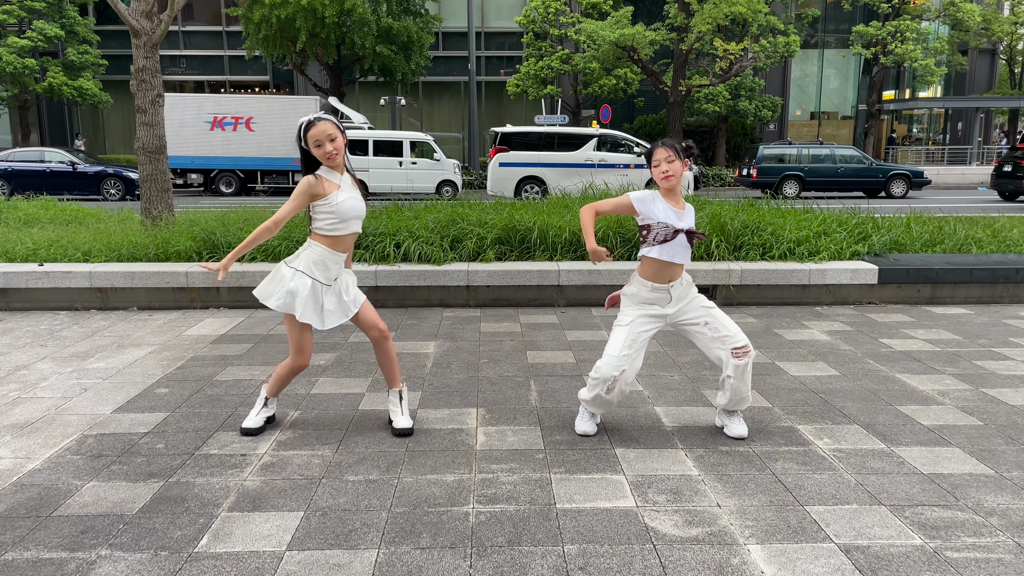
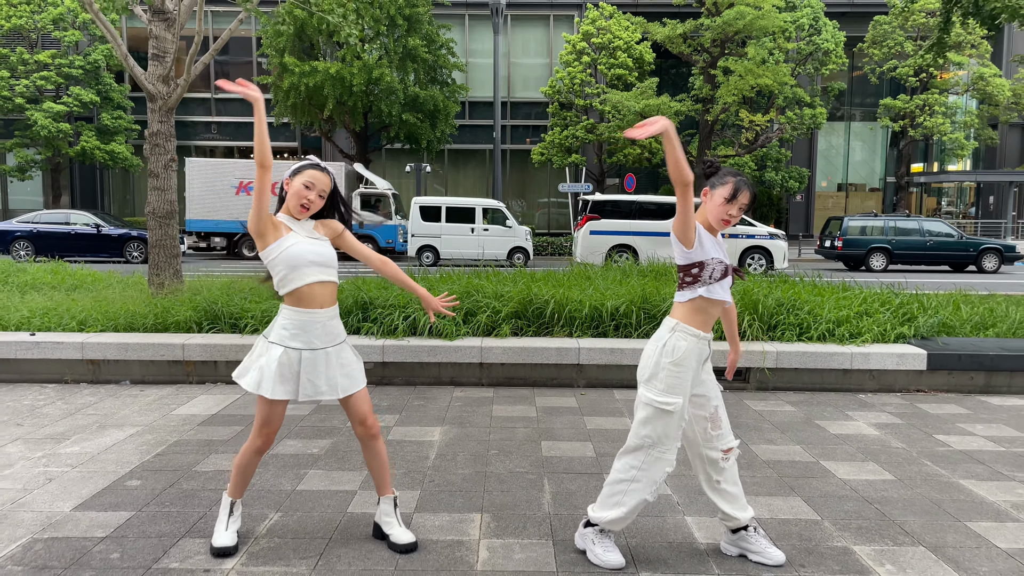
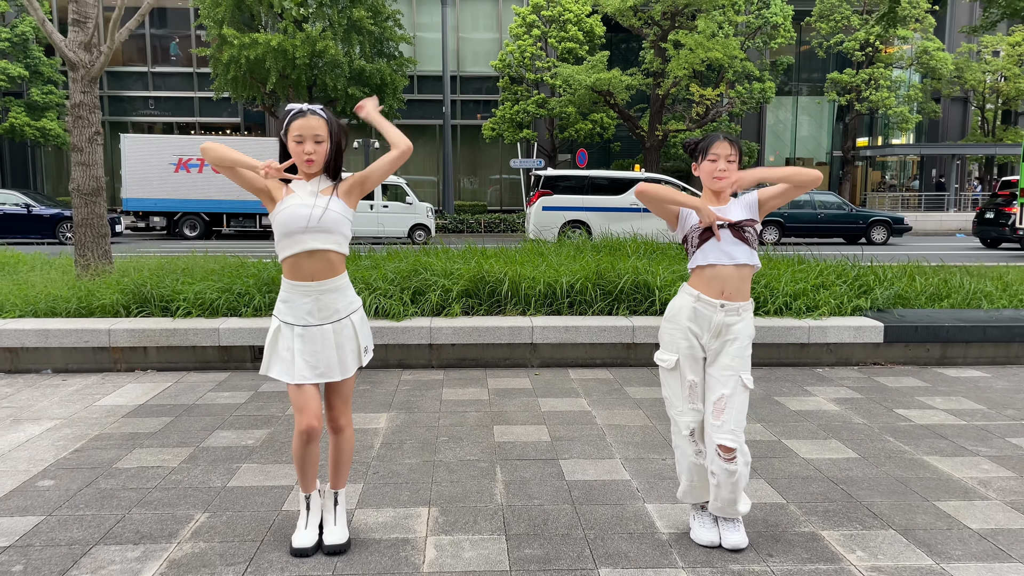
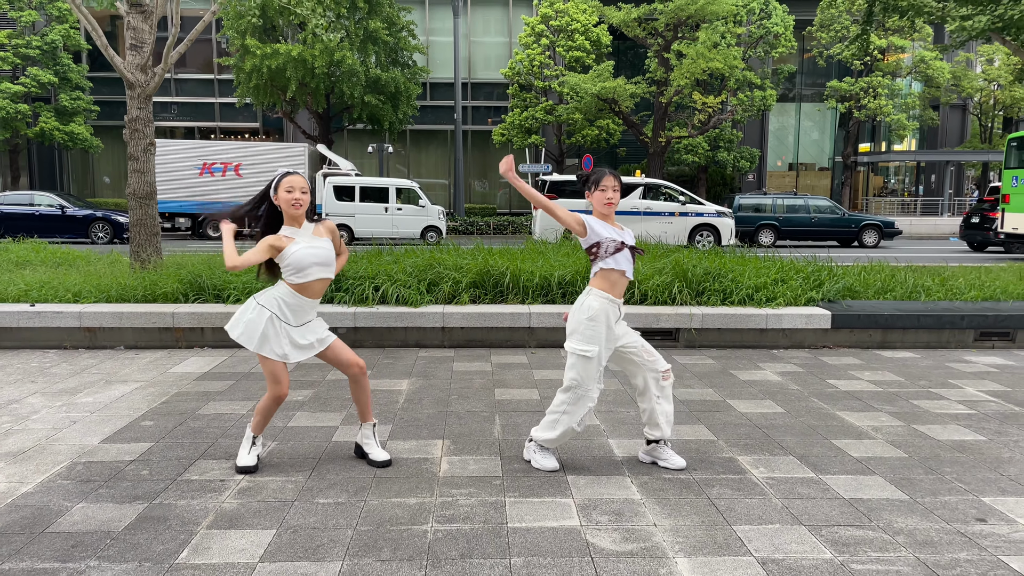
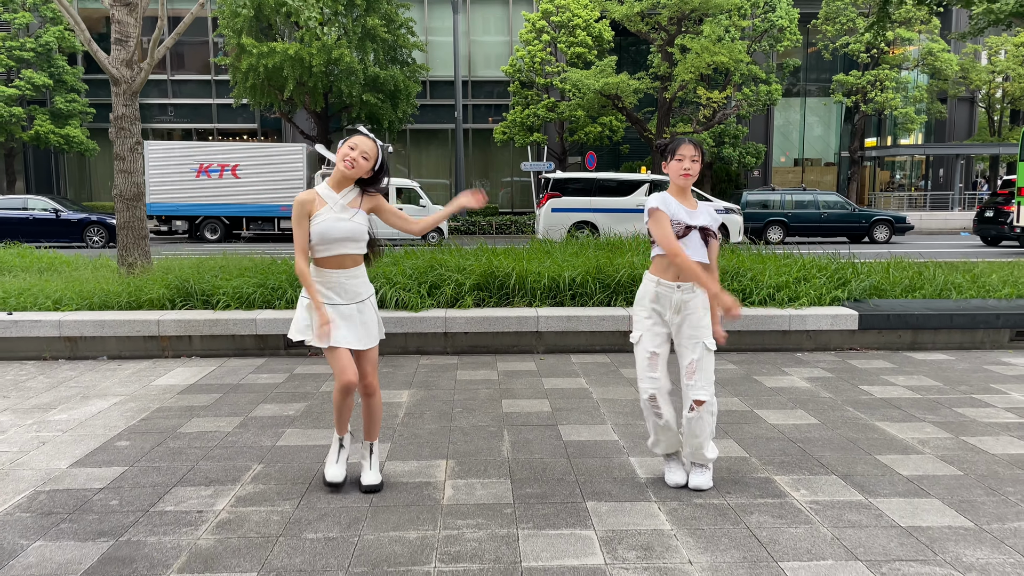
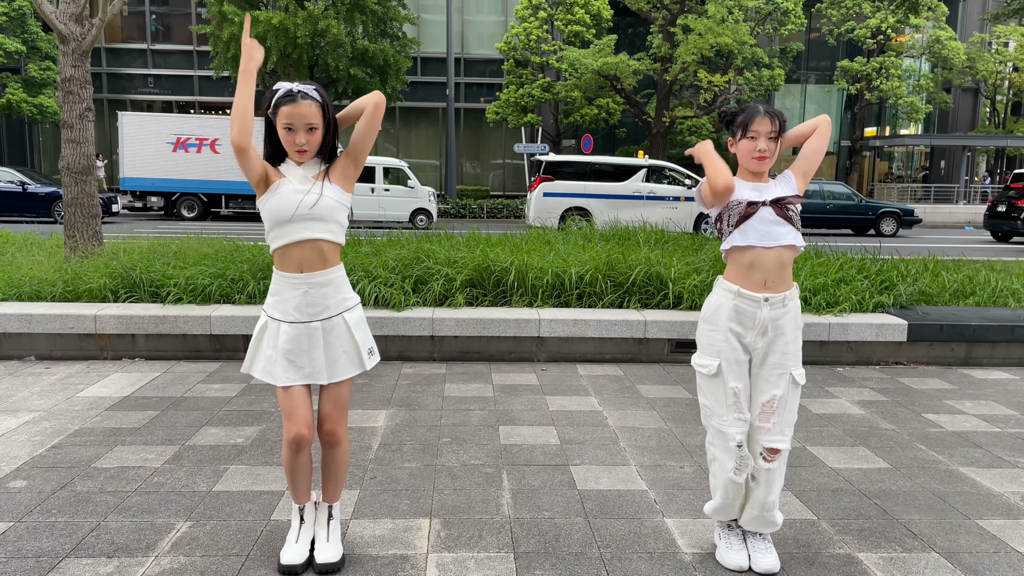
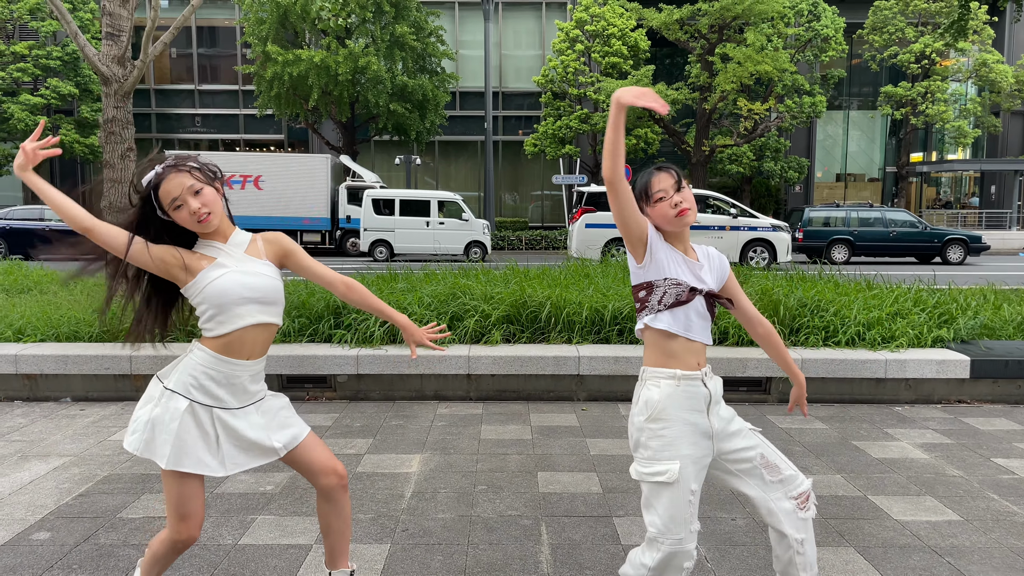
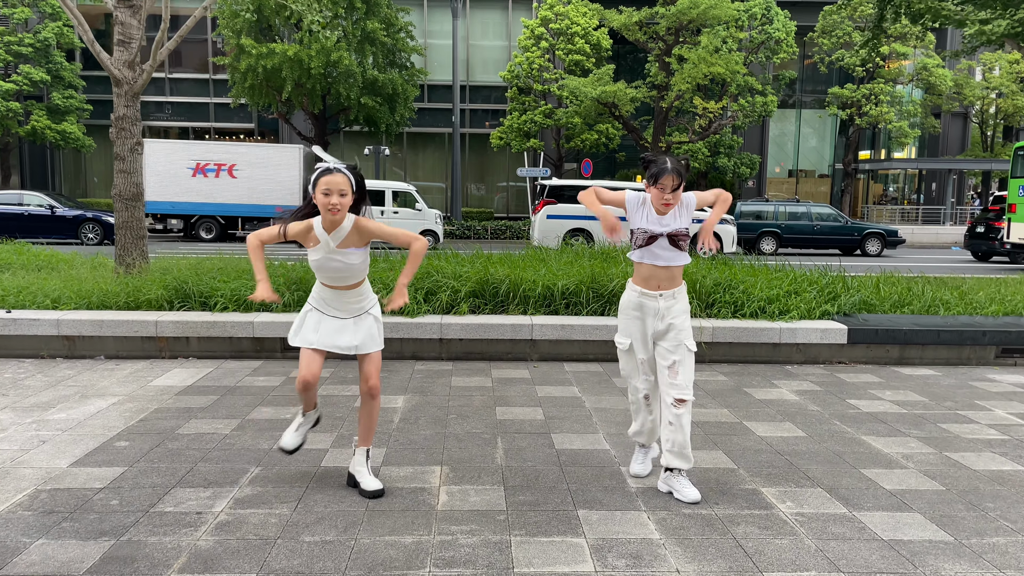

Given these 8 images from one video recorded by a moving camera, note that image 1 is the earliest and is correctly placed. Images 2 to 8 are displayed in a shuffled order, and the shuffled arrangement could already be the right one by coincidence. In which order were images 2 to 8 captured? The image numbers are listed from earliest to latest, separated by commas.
6, 3, 5, 4, 8, 7, 2
